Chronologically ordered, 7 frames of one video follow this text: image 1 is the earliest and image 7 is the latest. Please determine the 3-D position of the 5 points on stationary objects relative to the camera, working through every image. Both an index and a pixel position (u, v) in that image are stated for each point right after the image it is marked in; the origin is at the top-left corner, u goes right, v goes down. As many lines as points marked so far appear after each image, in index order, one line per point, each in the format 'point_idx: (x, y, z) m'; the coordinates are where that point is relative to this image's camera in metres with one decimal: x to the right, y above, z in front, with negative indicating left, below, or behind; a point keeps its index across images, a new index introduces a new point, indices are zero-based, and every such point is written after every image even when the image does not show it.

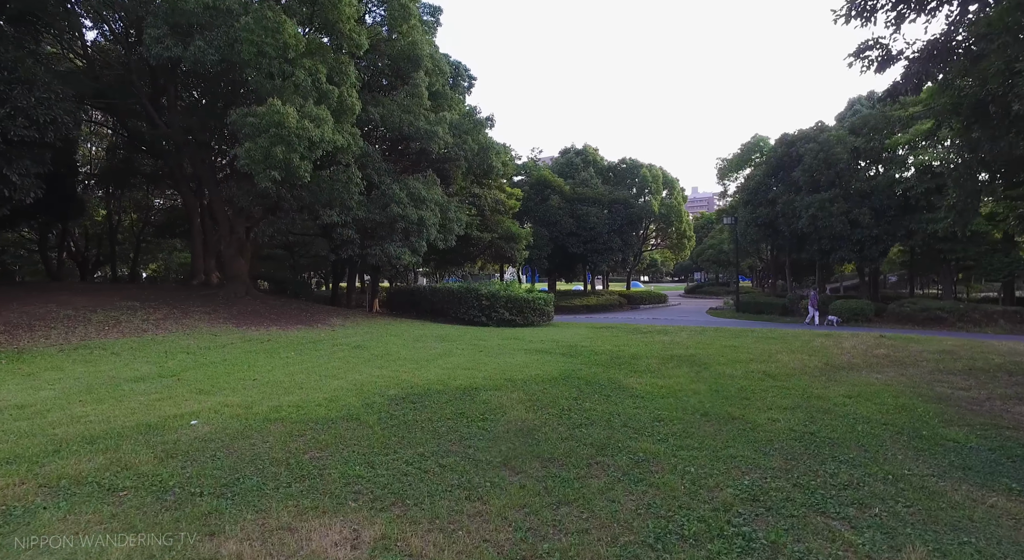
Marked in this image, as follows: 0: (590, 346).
0: (+1.4, -1.3, +11.3) m
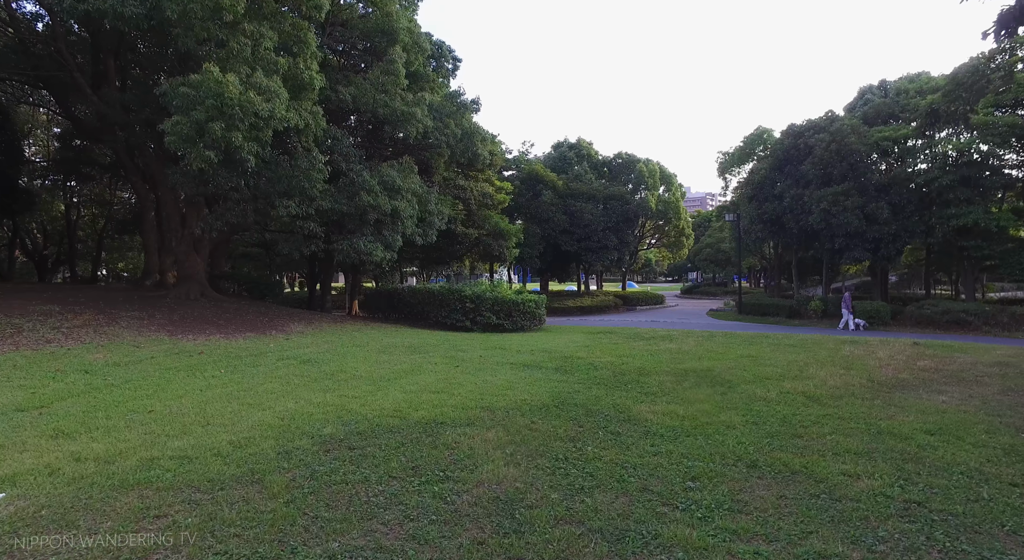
0: (+1.2, -1.3, +9.6) m
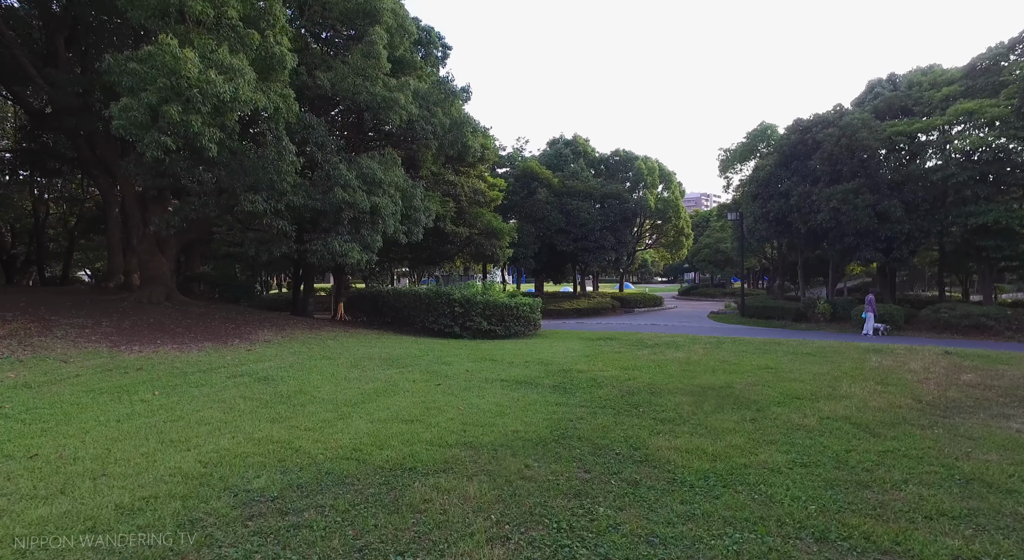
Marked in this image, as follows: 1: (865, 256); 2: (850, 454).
0: (+1.1, -1.3, +8.5) m
1: (+11.6, +0.8, +19.8) m
2: (+2.6, -1.4, +4.7) m
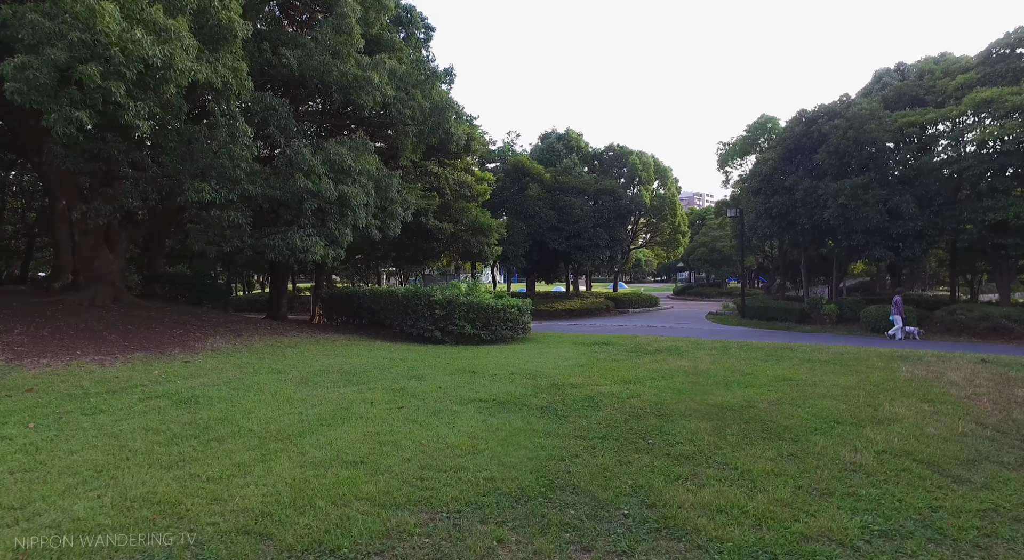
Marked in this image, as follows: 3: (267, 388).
0: (+0.8, -1.3, +7.3) m
1: (+11.3, +0.8, +18.7) m
2: (+2.5, -1.4, +3.5) m
3: (-2.6, -1.1, +6.3) m
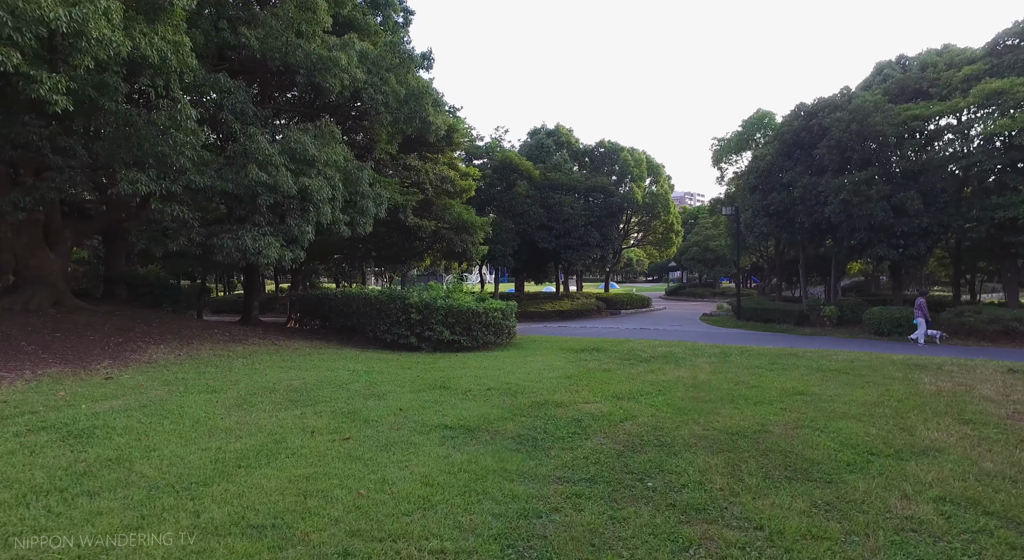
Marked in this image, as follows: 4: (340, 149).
0: (+0.6, -1.3, +6.3) m
1: (+10.8, +0.8, +17.8) m
2: (+2.3, -1.4, +2.5) m
3: (-2.8, -1.1, +5.3) m
4: (-3.0, +2.3, +10.5) m
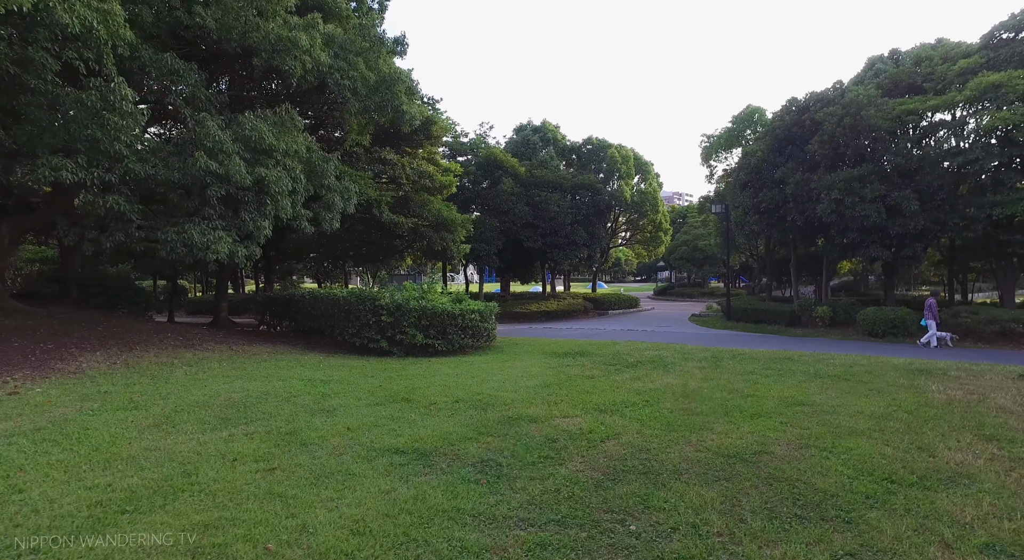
0: (+0.3, -1.3, +5.5) m
1: (+10.3, +0.8, +17.3) m
2: (+2.0, -1.4, +1.8) m
3: (-3.1, -1.1, +4.5) m
4: (-3.4, +2.3, +9.7) m
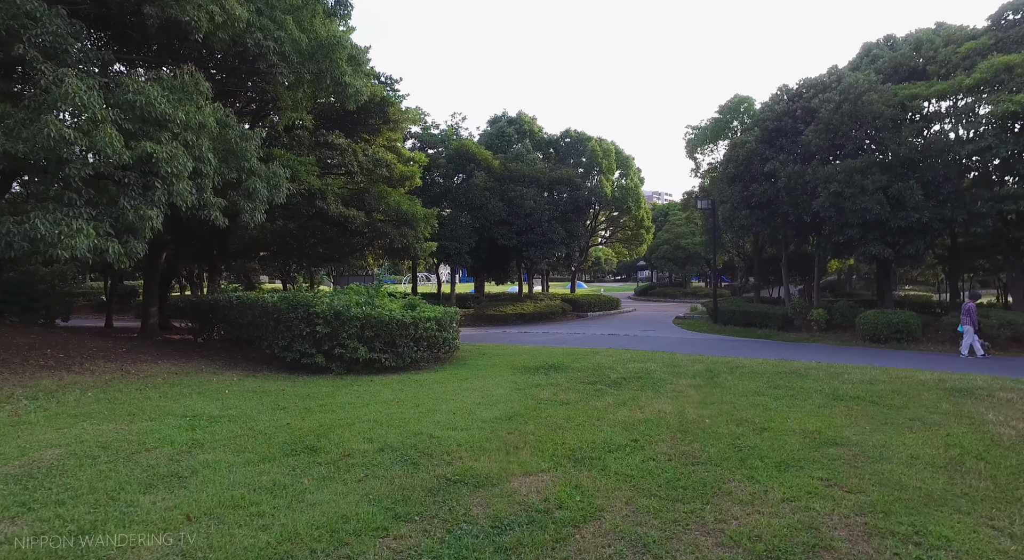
0: (-0.1, -1.4, +3.8) m
1: (+9.5, +0.8, +15.8) m
2: (+1.7, -1.4, +0.1) m
3: (-3.5, -1.2, +2.6) m
4: (-3.9, +2.3, +7.8) m
